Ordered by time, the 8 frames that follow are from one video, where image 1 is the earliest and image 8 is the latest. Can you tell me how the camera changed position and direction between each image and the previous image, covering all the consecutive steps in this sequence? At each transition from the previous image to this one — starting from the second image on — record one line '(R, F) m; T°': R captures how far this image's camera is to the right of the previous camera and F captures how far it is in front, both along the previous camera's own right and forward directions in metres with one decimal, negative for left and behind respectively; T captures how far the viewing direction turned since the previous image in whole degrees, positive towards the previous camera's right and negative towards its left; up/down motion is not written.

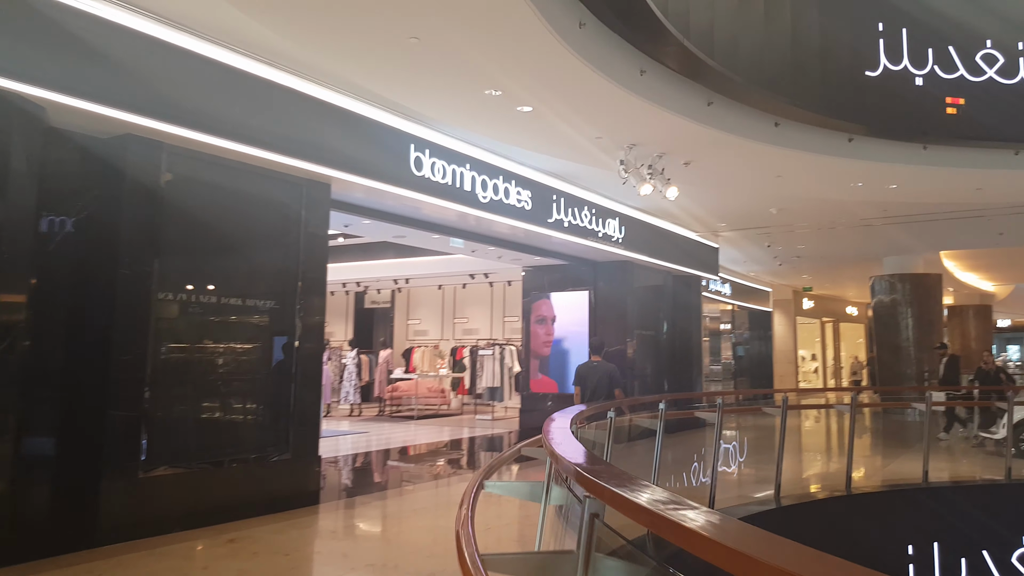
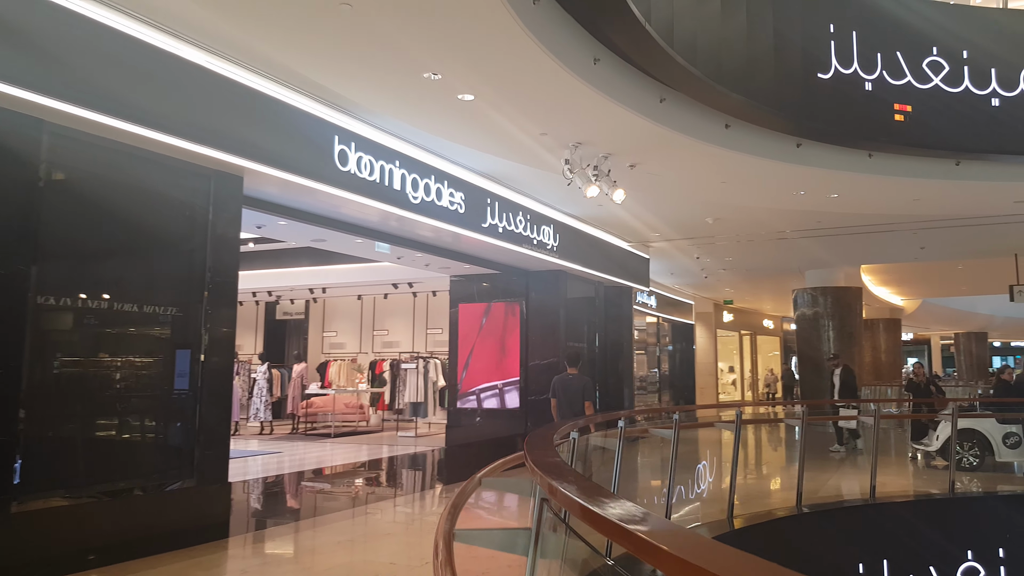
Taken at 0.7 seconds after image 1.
(-0.1, +0.5) m; +6°
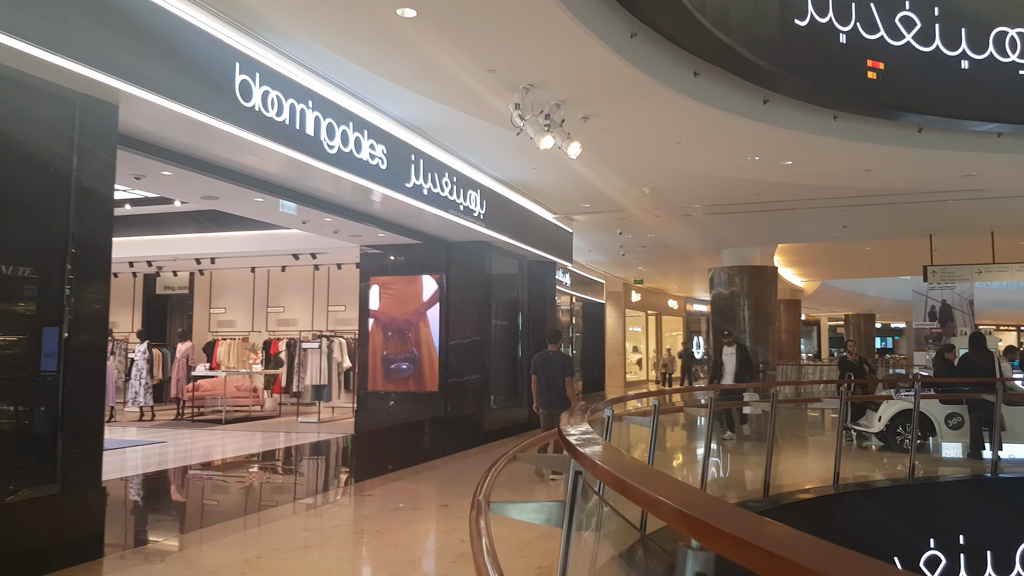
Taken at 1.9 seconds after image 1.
(-0.3, +0.8) m; +8°
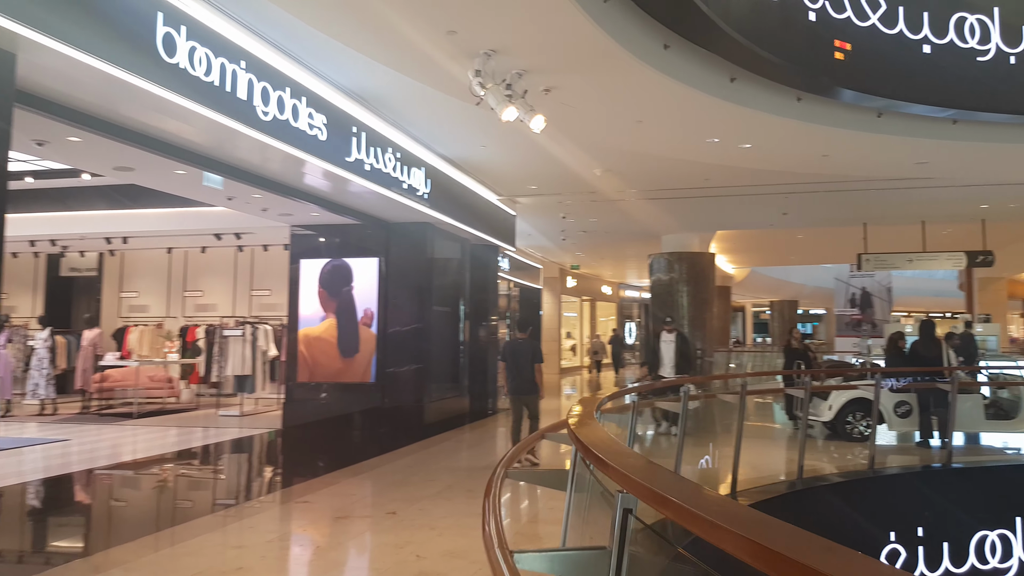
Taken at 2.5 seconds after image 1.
(-0.2, +0.4) m; +5°
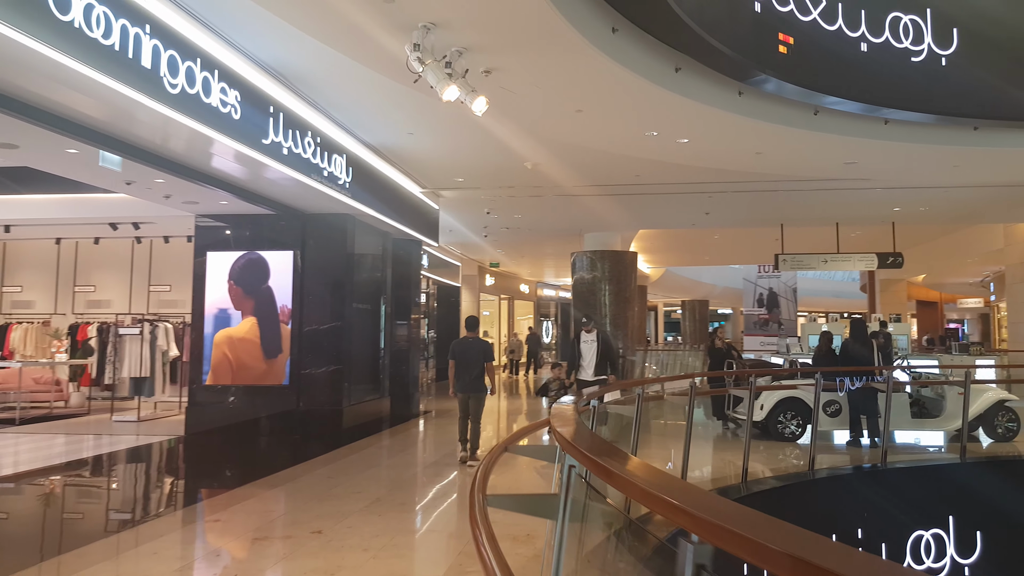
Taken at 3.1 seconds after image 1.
(-0.1, +0.3) m; +6°
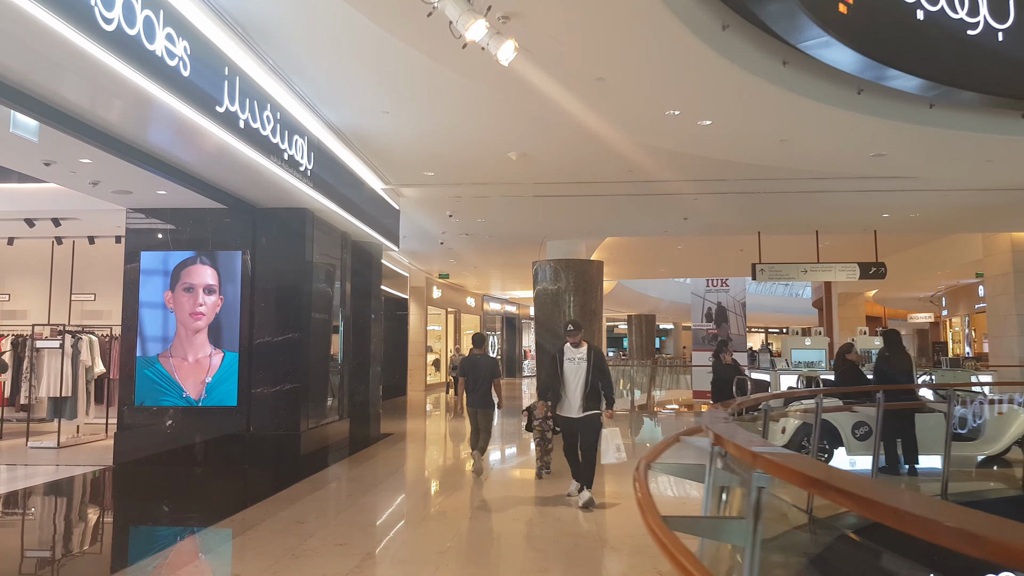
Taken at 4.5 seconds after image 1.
(-0.4, +0.9) m; +5°
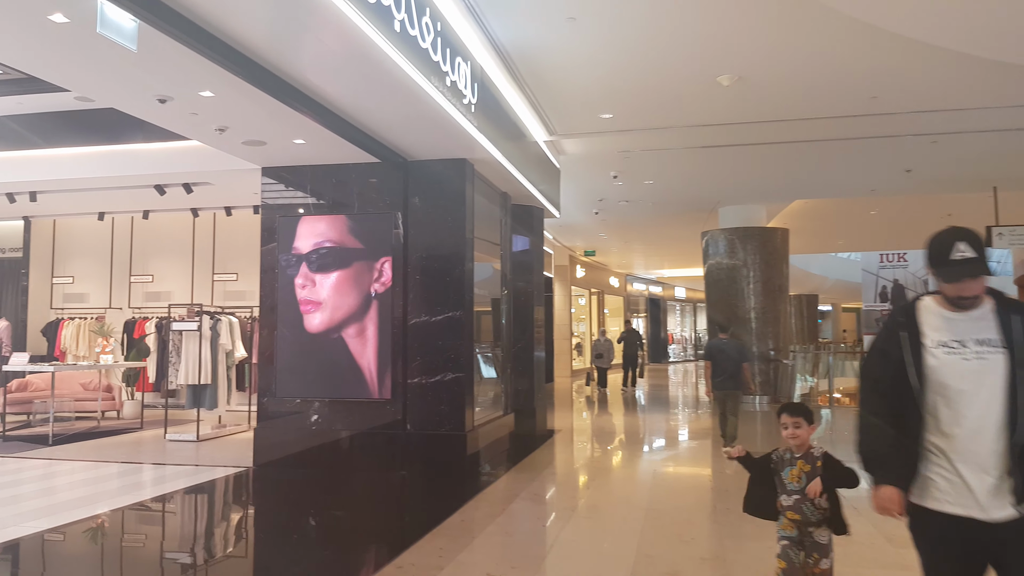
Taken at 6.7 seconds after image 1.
(-0.5, +1.3) m; -9°
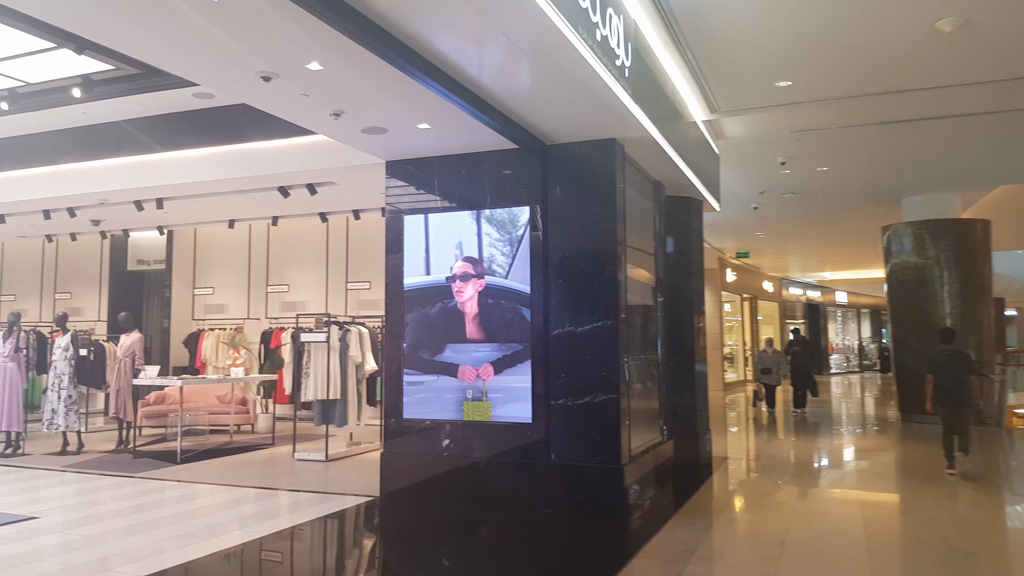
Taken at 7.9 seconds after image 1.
(-0.1, +0.8) m; -10°
